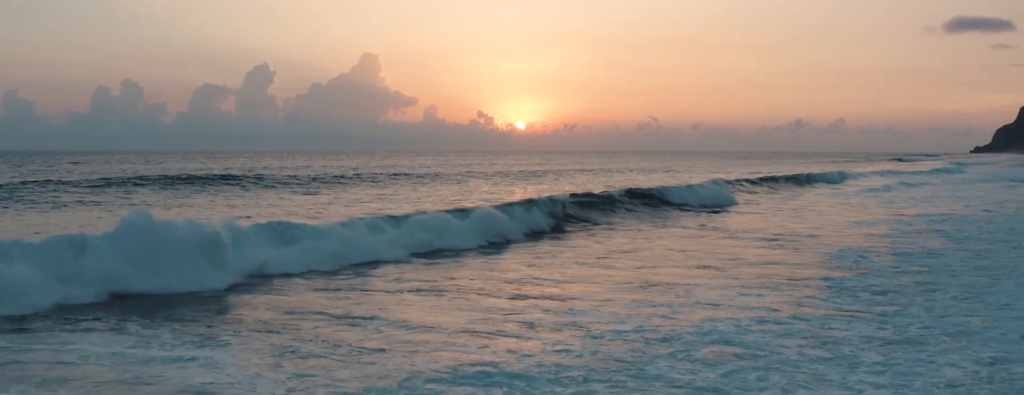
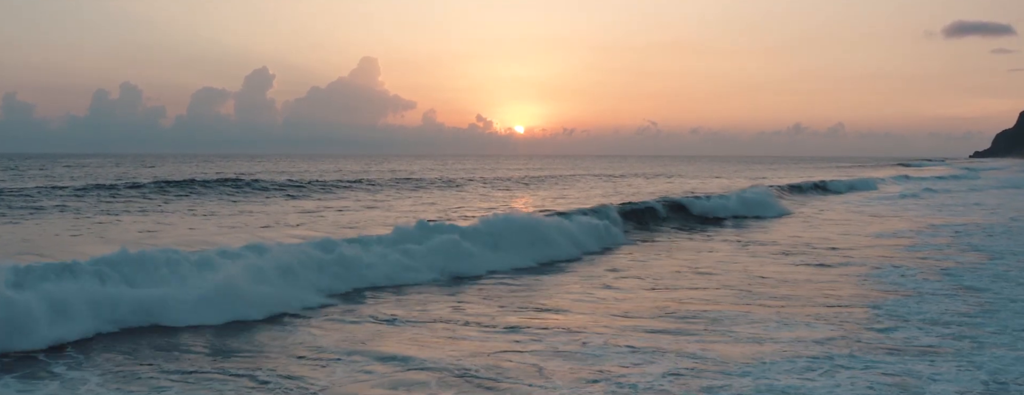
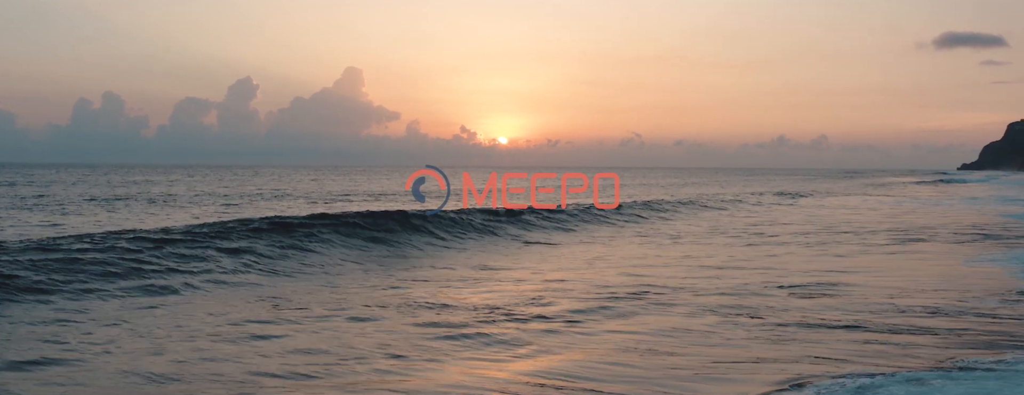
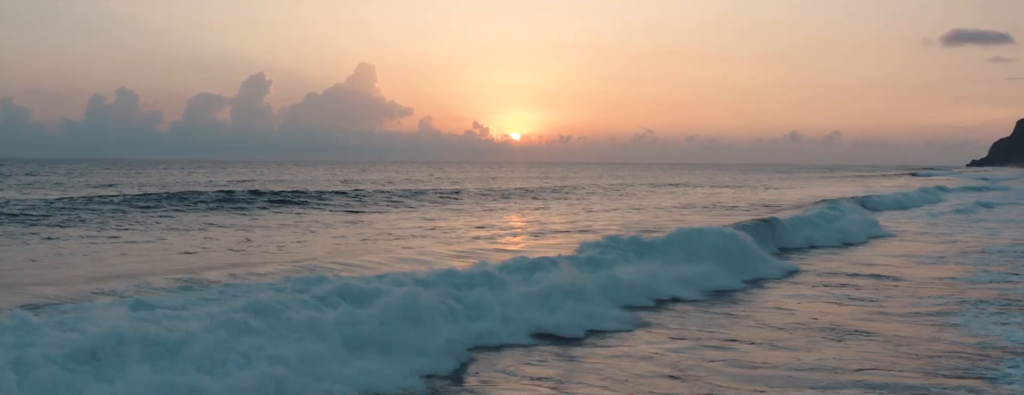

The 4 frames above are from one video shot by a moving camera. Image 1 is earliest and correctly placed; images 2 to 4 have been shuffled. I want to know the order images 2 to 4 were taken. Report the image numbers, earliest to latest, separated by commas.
2, 4, 3
